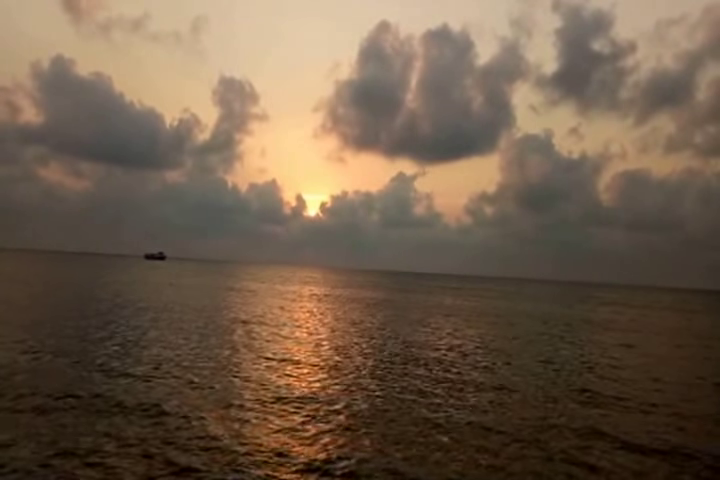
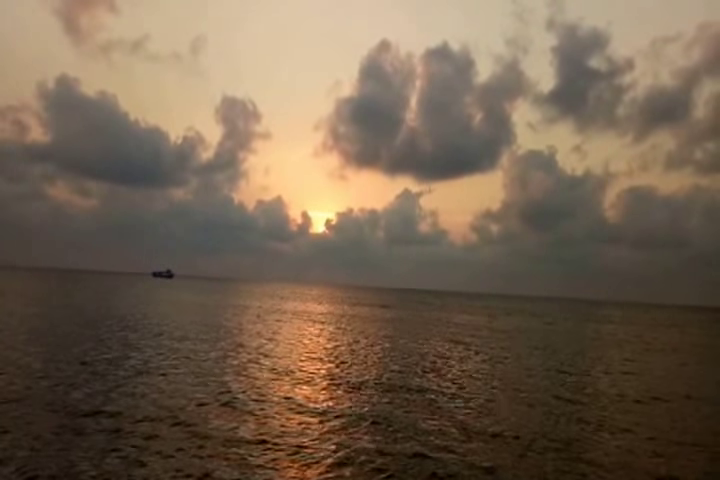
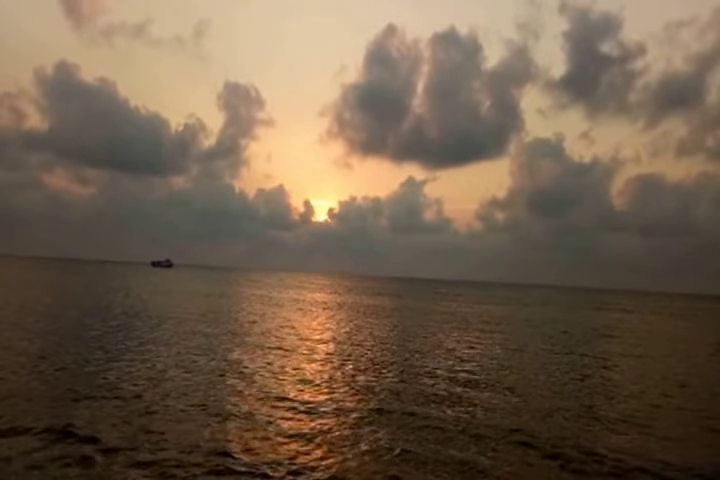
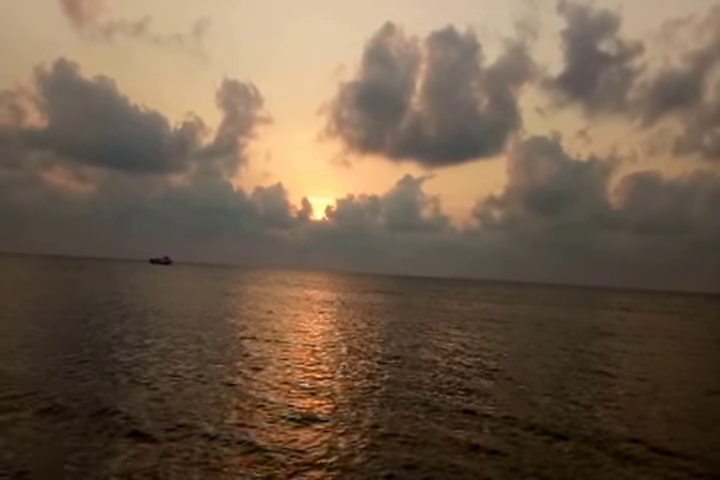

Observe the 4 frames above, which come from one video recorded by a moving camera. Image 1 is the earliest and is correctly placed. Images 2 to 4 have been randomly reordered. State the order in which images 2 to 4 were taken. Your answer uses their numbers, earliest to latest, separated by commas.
4, 3, 2
